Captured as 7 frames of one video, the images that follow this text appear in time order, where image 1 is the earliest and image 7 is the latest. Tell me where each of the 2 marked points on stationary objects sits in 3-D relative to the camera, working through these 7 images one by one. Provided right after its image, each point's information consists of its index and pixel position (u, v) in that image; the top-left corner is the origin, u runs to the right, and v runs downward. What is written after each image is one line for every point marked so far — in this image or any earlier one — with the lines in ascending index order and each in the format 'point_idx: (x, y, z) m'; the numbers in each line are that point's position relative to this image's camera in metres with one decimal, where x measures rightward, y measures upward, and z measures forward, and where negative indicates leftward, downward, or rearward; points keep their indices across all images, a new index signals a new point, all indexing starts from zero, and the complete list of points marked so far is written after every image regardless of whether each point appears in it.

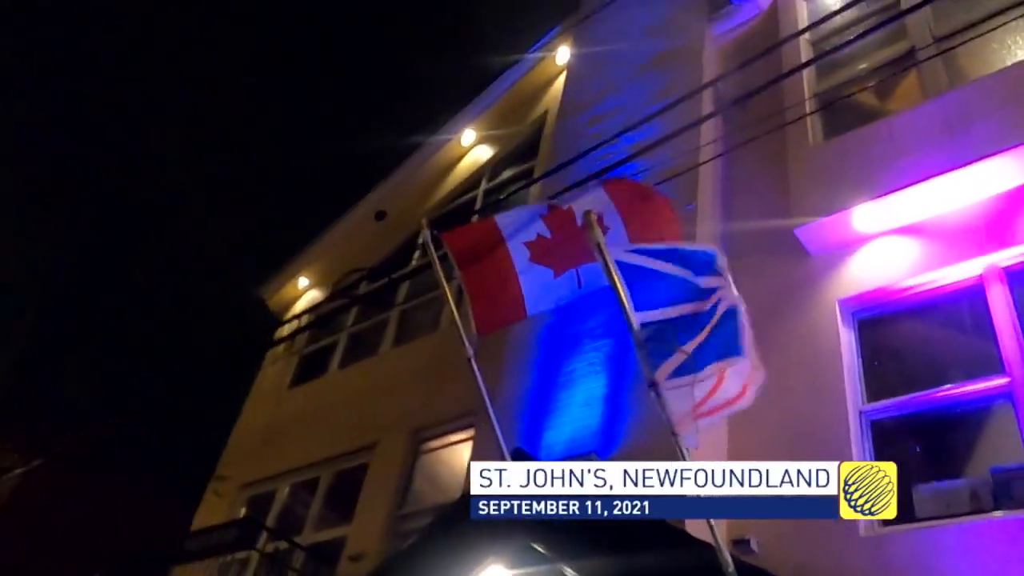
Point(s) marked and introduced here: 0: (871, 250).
0: (+2.7, +0.3, +6.1) m
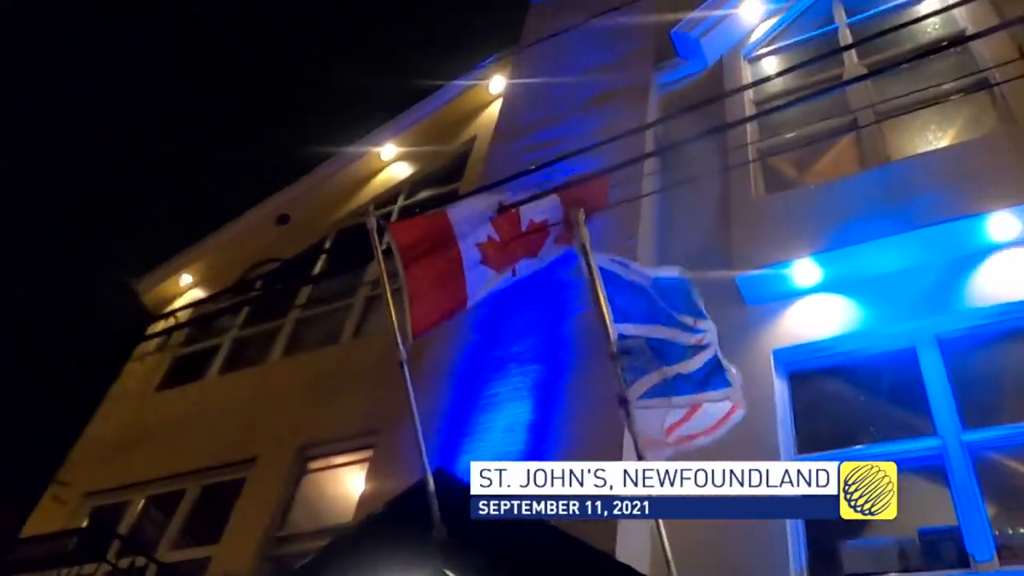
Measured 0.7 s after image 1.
0: (+2.3, -0.1, +6.2) m
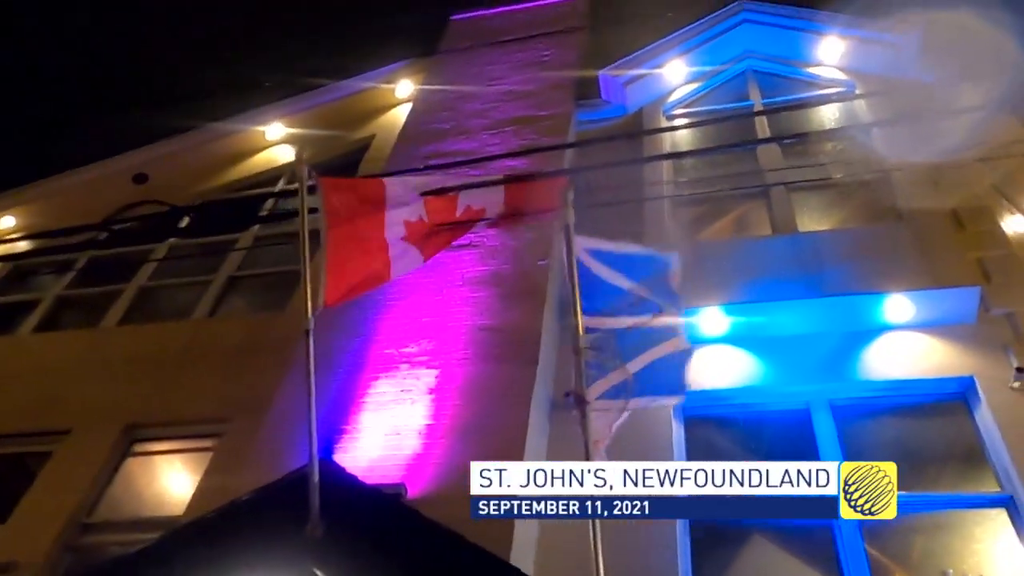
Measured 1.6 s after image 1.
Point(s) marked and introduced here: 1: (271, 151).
0: (+1.5, -0.5, +6.2) m
1: (-3.3, +1.9, +10.9) m
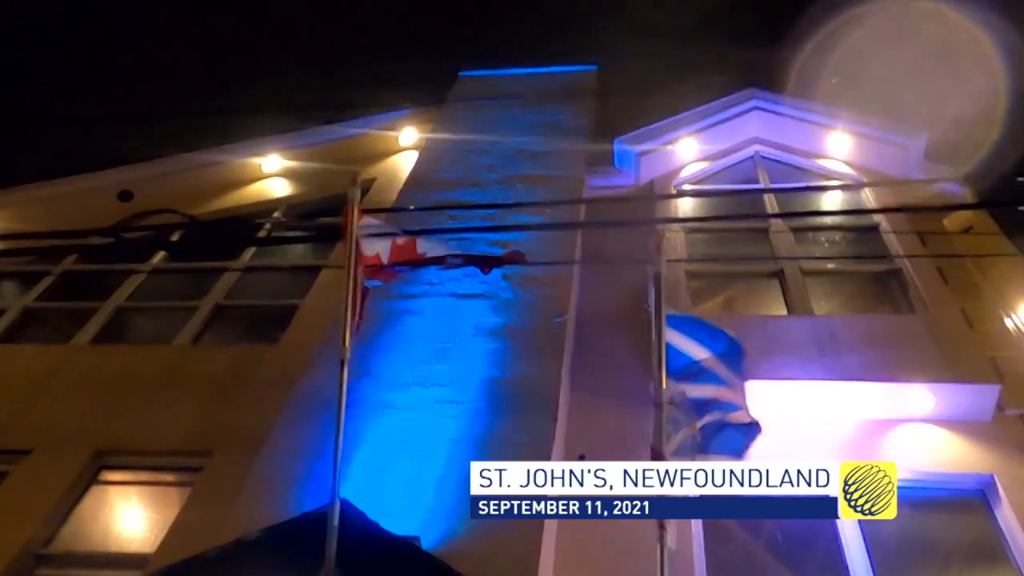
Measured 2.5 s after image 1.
0: (+1.6, -1.1, +6.1) m
1: (-3.3, +1.4, +10.6) m
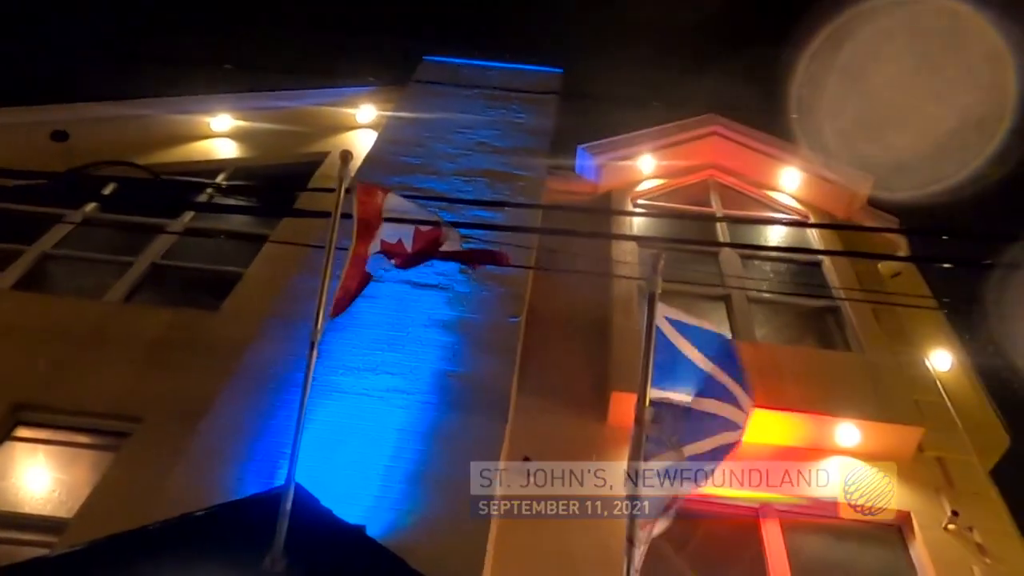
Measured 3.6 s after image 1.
0: (+1.2, -1.2, +6.2) m
1: (-3.8, +1.9, +10.2) m
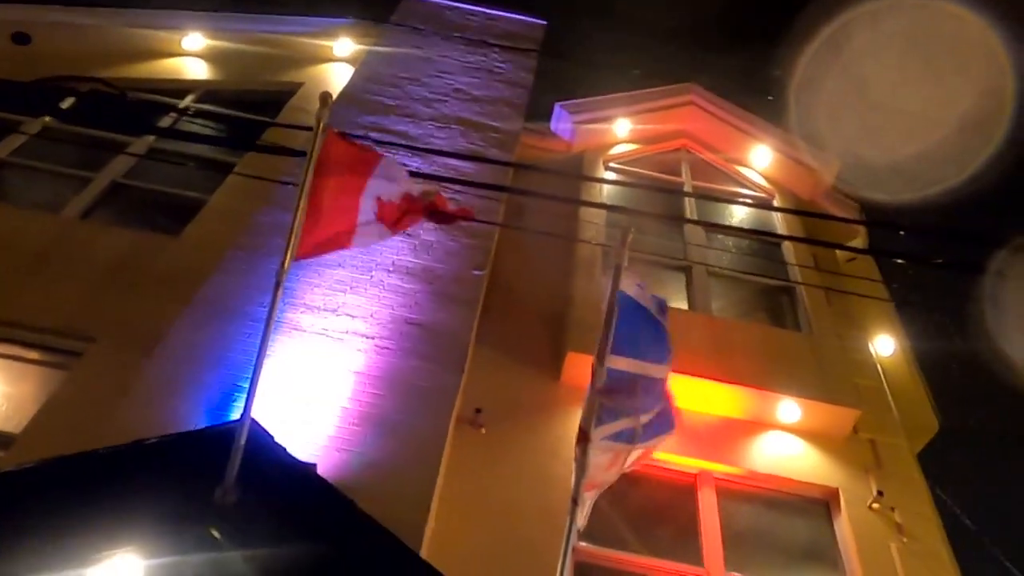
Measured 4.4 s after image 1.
0: (+0.8, -0.9, +6.4) m
1: (-4.1, +2.8, +9.9) m
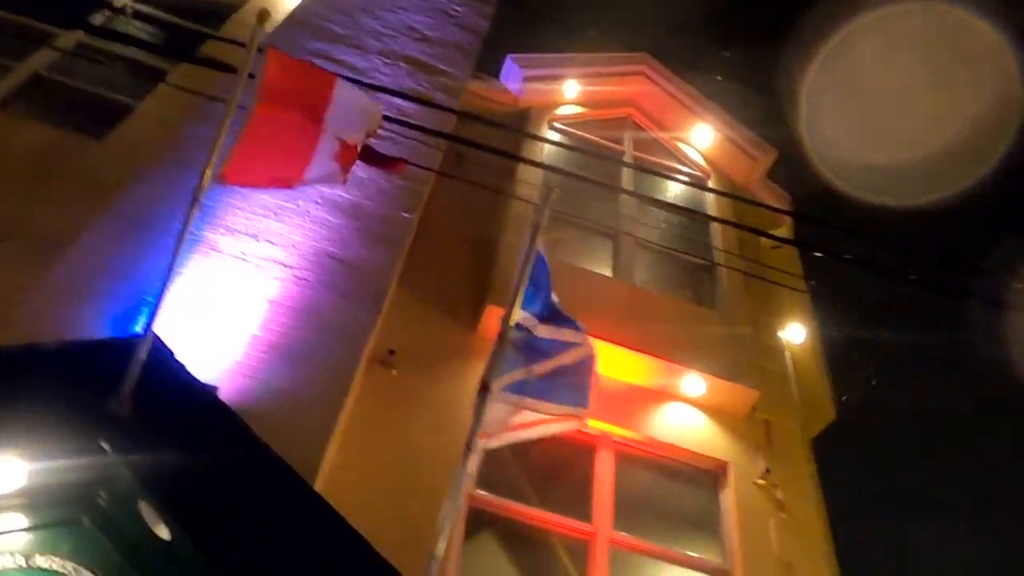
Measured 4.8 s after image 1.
0: (+0.1, -0.6, +6.5) m
1: (-4.6, +3.9, +9.4) m
